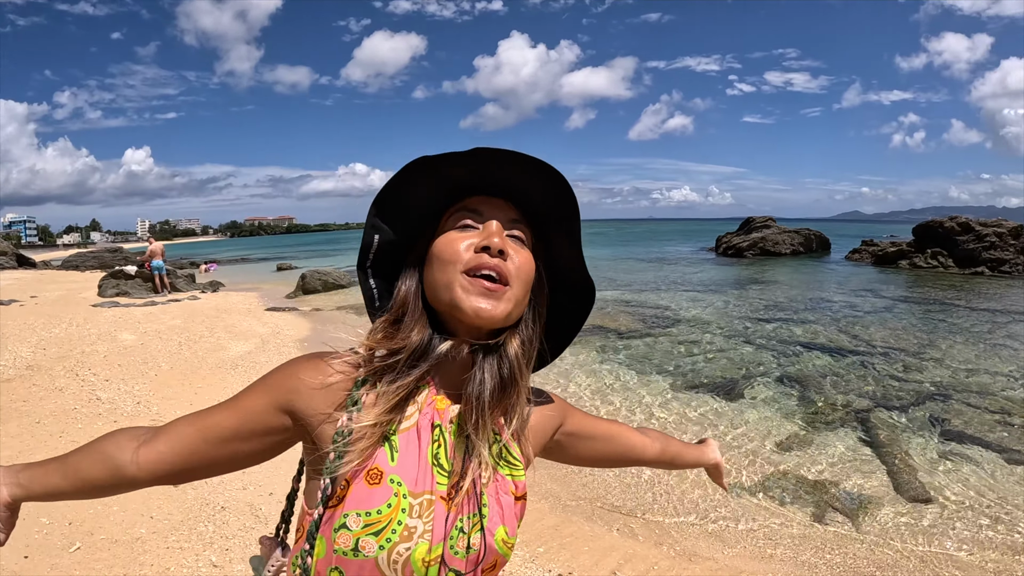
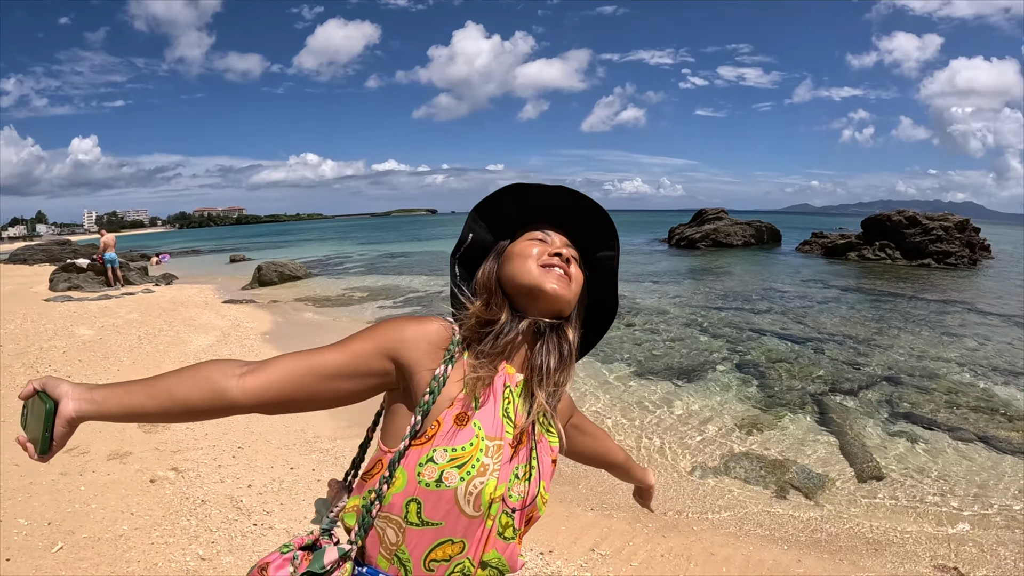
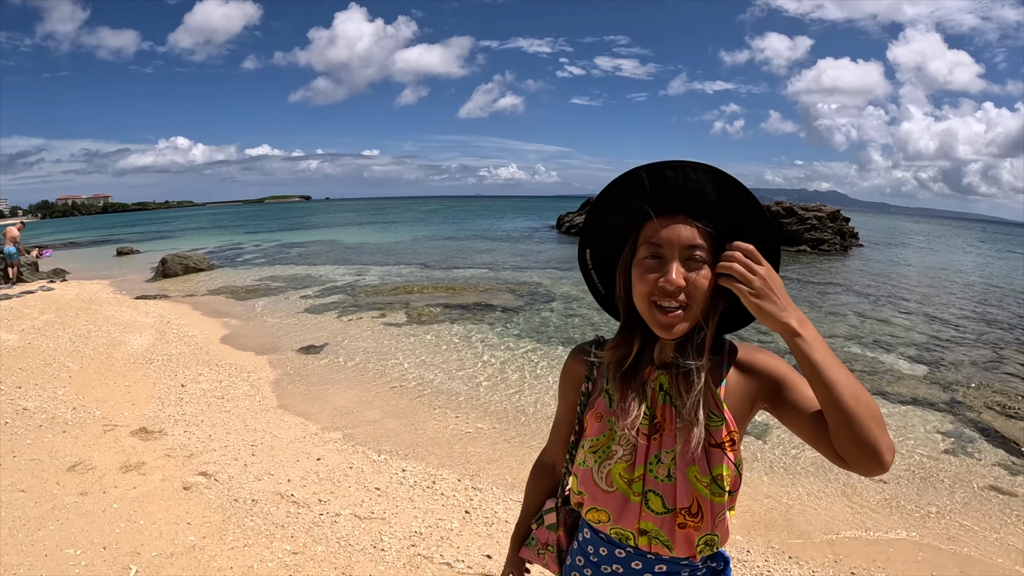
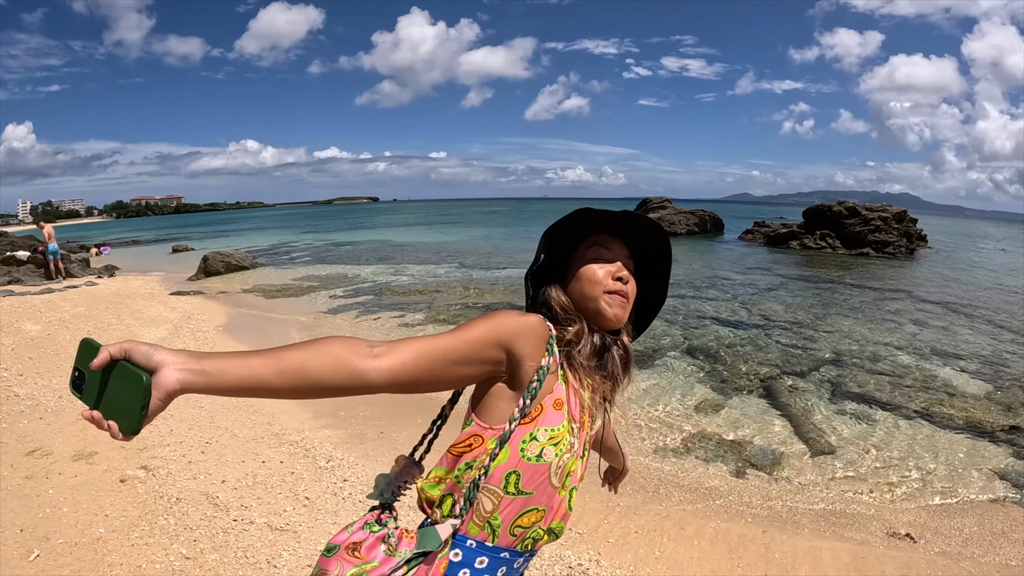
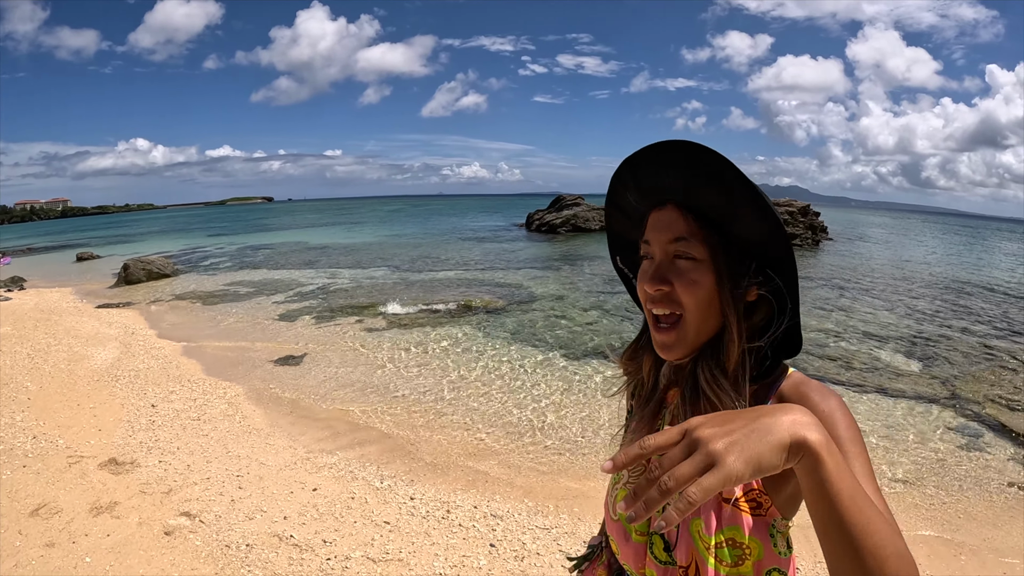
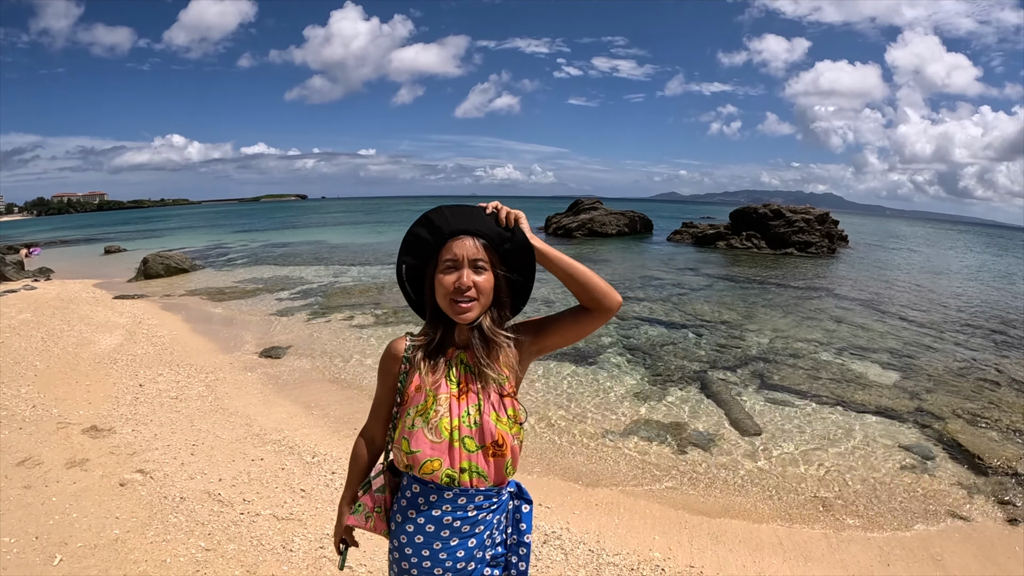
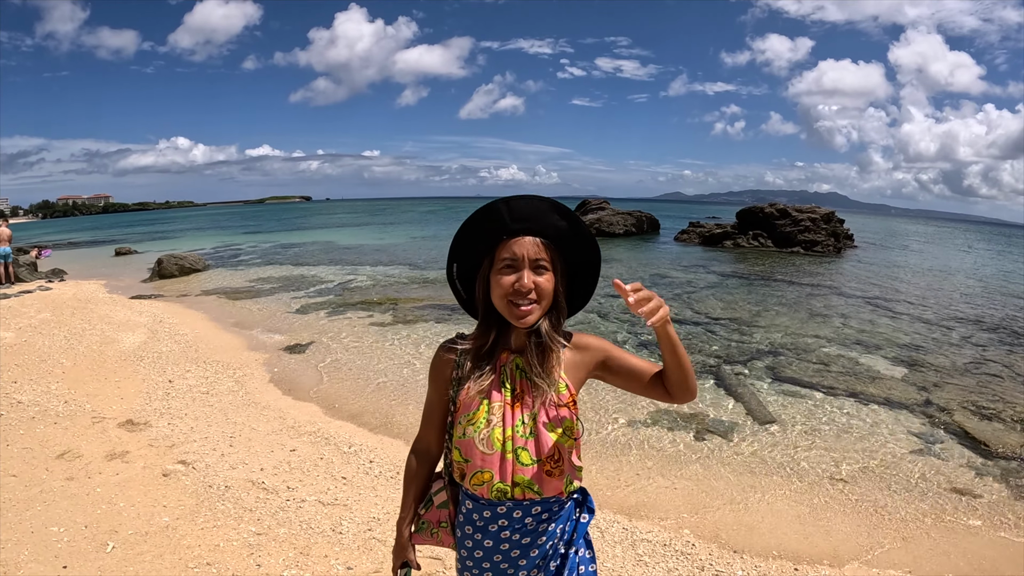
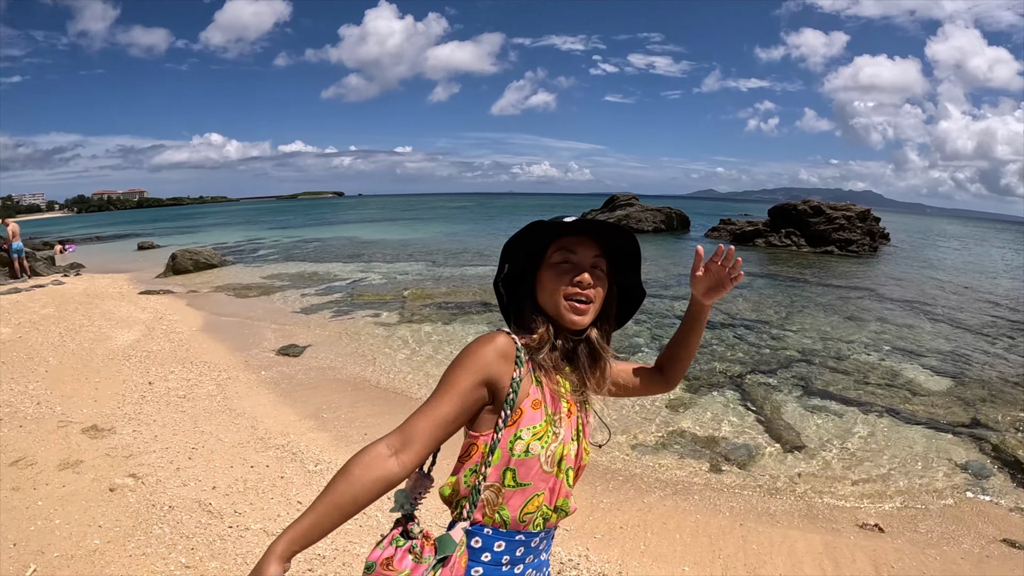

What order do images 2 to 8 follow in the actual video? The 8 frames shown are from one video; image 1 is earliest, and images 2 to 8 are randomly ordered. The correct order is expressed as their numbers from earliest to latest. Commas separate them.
2, 4, 8, 6, 7, 3, 5
